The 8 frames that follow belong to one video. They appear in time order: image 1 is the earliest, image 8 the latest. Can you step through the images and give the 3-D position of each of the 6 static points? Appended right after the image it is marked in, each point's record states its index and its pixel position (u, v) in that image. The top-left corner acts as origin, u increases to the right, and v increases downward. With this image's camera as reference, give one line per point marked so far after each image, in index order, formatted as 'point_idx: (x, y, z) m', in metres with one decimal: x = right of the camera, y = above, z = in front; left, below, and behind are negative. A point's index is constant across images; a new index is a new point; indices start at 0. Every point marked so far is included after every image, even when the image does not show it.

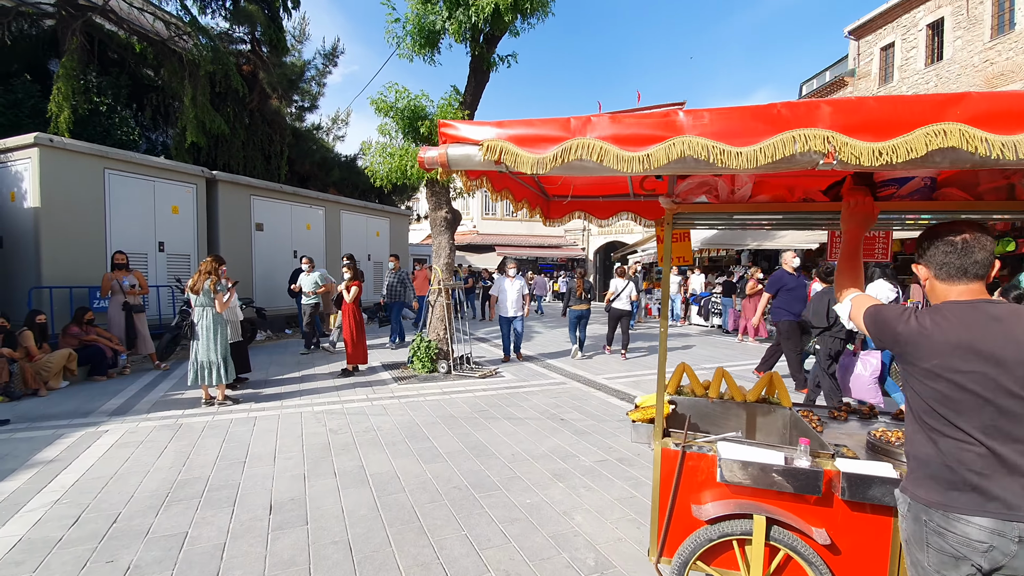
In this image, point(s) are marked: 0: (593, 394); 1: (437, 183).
0: (+1.0, -1.3, +6.5) m
1: (-1.1, +1.6, +7.9) m
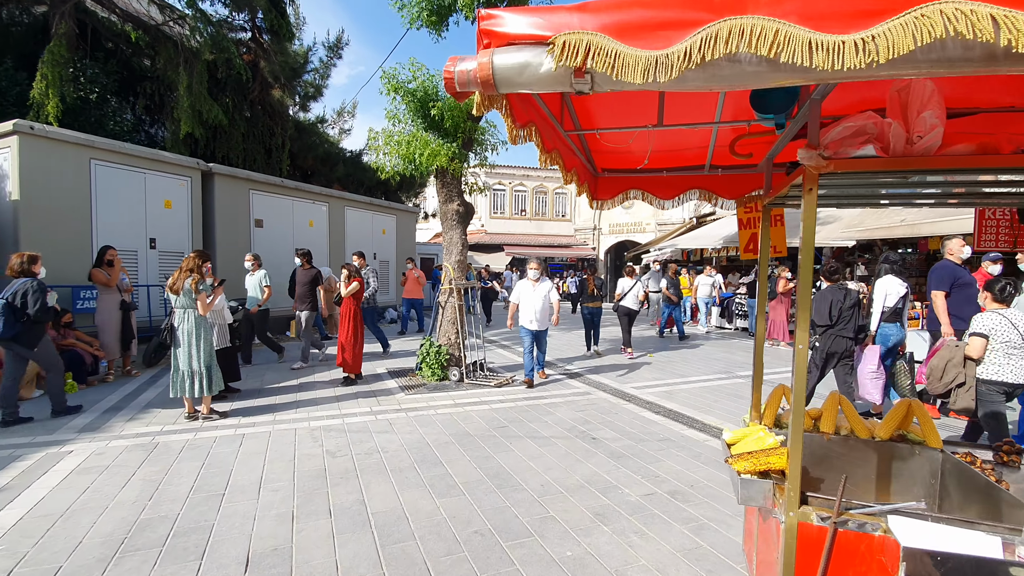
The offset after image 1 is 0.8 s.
0: (+1.2, -1.3, +5.8) m
1: (-0.9, +1.6, +7.3) m
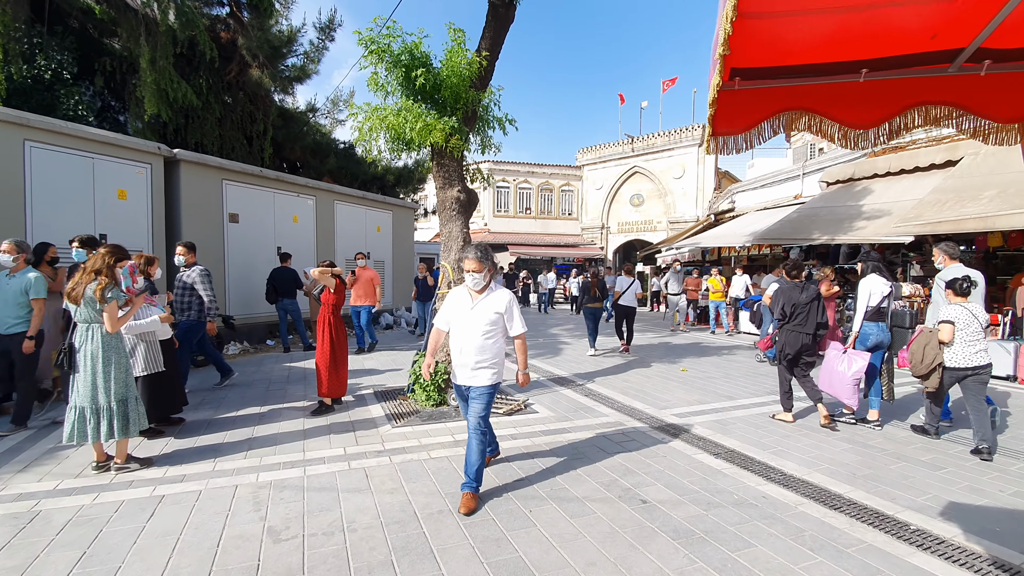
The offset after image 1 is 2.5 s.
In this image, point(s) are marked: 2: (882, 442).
0: (+1.4, -1.3, +4.5) m
1: (-0.7, +1.6, +6.0) m
2: (+3.3, -1.4, +4.6) m
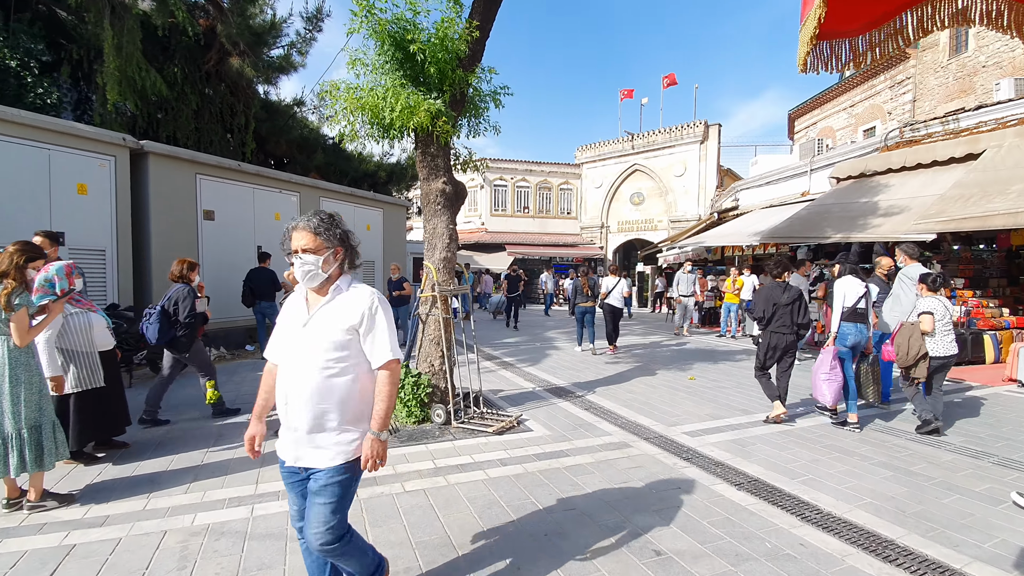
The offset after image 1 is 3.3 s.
0: (+1.3, -1.4, +3.9) m
1: (-0.8, +1.5, +5.4) m
2: (+3.2, -1.4, +4.0) m
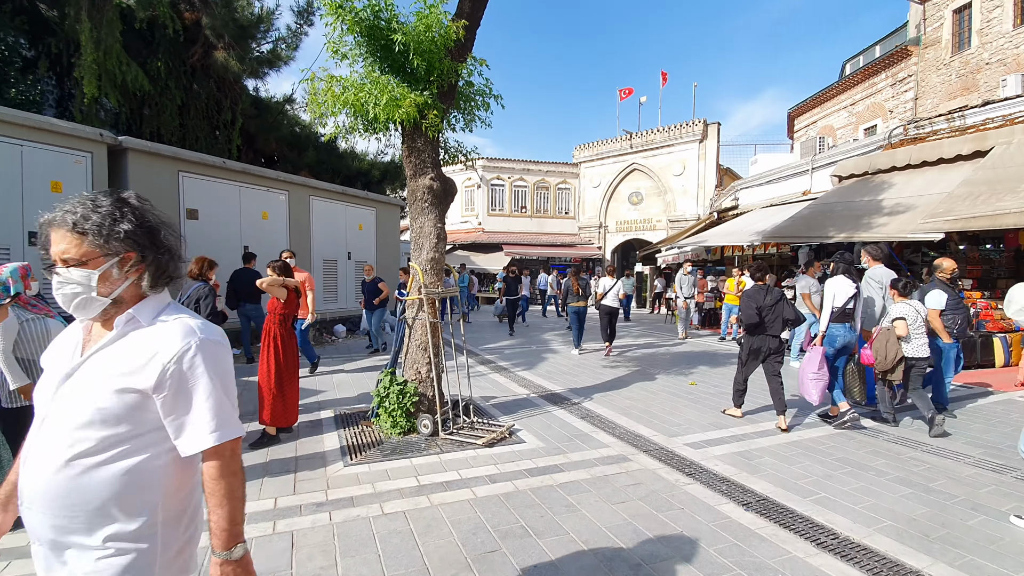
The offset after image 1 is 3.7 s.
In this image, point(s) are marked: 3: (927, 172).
0: (+1.2, -1.4, +3.6) m
1: (-0.9, +1.5, +5.1) m
2: (+3.1, -1.4, +3.8) m
3: (+8.5, +2.4, +10.7) m
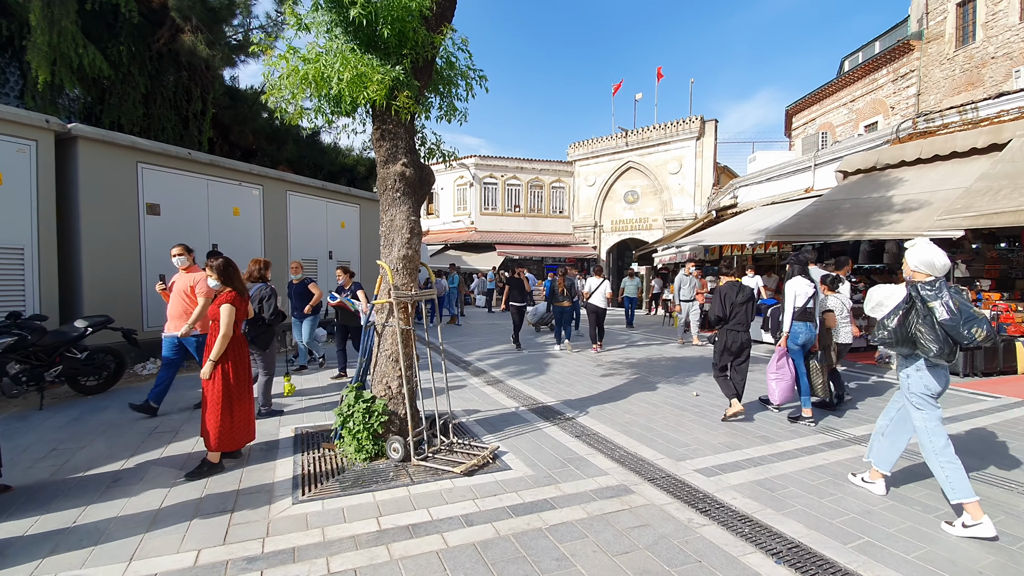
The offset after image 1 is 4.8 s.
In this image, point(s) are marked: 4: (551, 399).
0: (+1.1, -1.4, +3.0) m
1: (-1.0, +1.5, +4.5) m
2: (+3.0, -1.4, +3.2) m
3: (+8.3, +2.3, +10.2) m
4: (+0.5, -1.3, +6.0) m
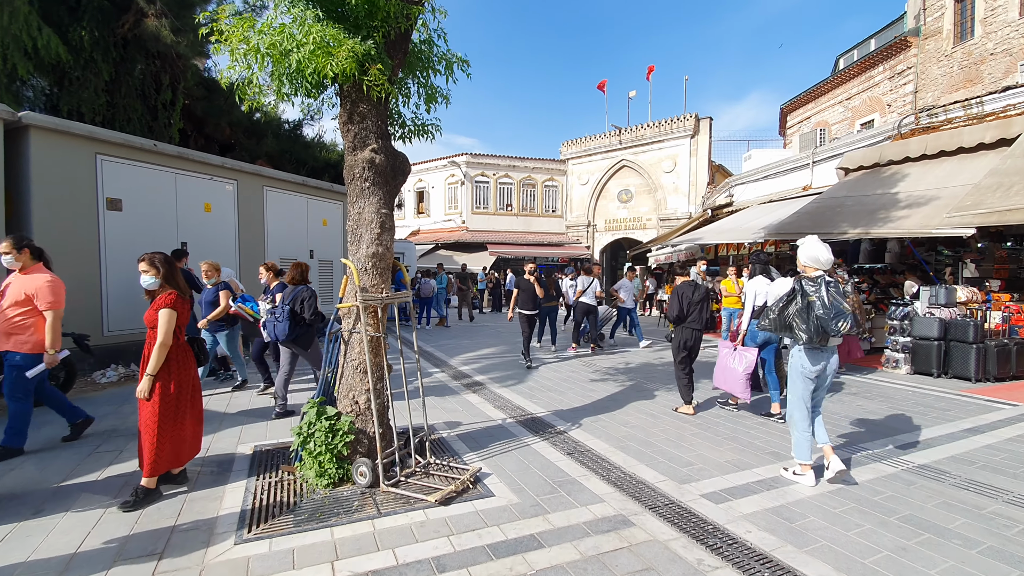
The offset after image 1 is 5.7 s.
0: (+1.0, -1.4, +2.6) m
1: (-1.2, +1.5, +4.0) m
2: (+2.9, -1.4, +2.7) m
3: (+8.1, +2.3, +9.8) m
4: (+0.3, -1.3, +5.6) m
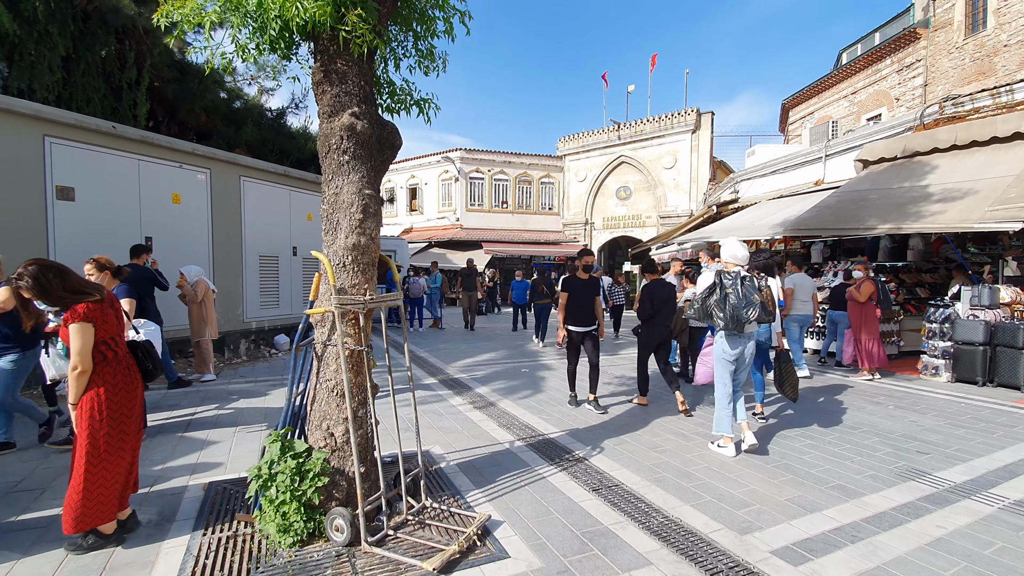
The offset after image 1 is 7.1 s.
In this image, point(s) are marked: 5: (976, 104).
0: (+1.1, -1.4, +1.8) m
1: (-1.1, +1.5, +3.2) m
2: (+3.0, -1.4, +2.0) m
3: (+8.1, +2.3, +9.1) m
4: (+0.4, -1.3, +4.8) m
5: (+8.8, +3.5, +9.9) m
